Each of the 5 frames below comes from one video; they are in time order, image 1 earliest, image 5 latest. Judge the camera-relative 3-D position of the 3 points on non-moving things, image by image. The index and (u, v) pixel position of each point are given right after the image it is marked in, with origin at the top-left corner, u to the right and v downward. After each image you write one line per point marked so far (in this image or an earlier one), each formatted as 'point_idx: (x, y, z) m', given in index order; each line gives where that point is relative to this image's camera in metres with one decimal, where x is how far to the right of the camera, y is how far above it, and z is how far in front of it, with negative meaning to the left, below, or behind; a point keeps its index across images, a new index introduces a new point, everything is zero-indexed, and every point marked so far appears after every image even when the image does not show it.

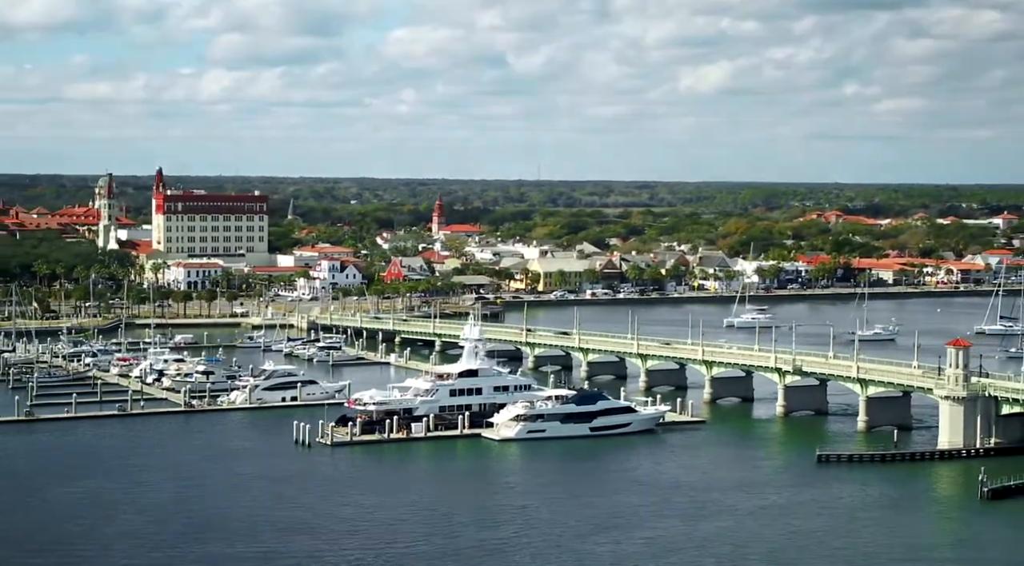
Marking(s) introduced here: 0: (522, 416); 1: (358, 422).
0: (+0.1, -1.6, +16.8) m
1: (-1.9, -1.7, +16.8) m
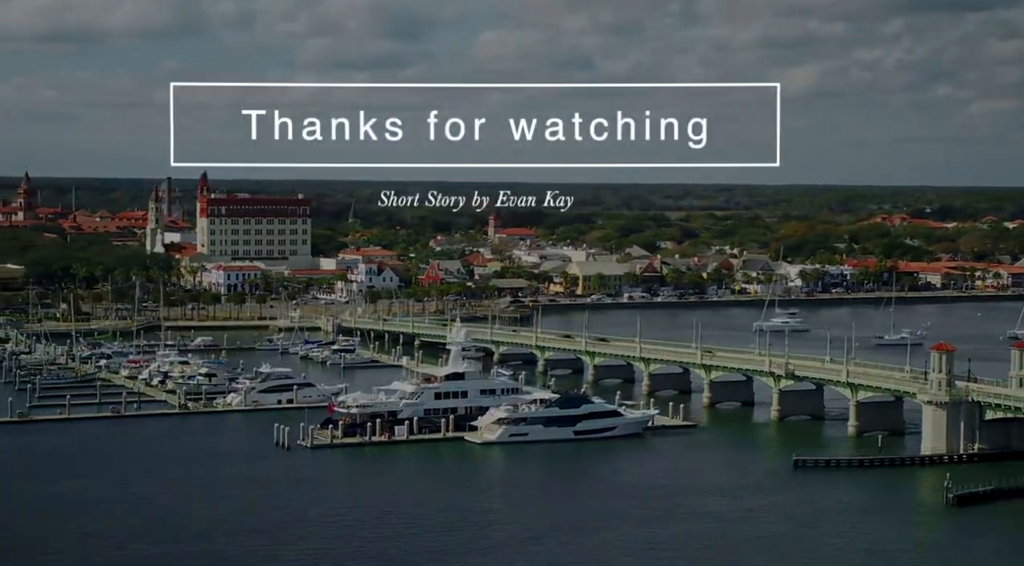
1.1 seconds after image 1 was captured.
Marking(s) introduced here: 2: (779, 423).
0: (-0.1, -1.6, +16.8) m
1: (-2.1, -1.7, +16.9) m
2: (+3.7, -1.9, +19.3) m
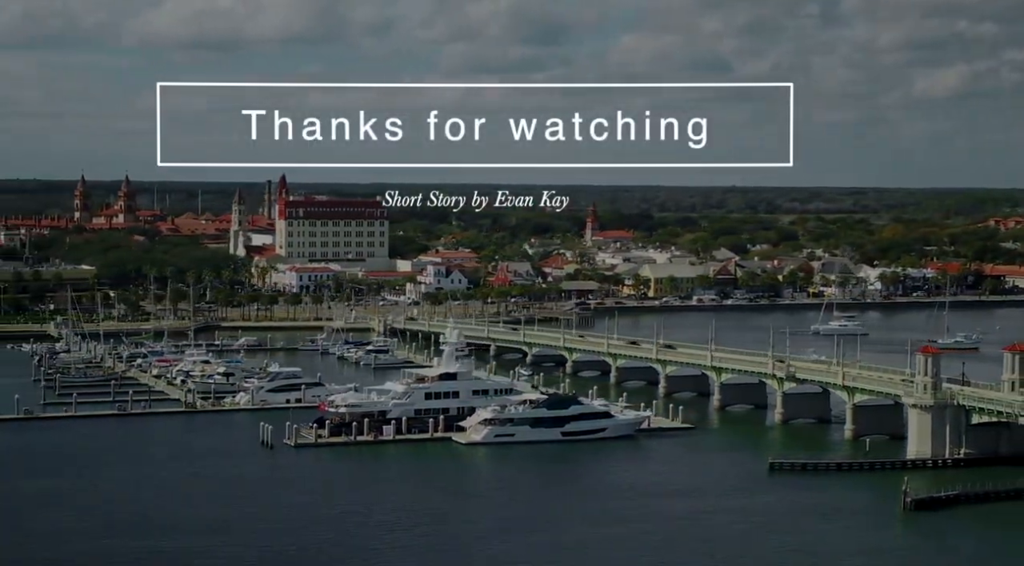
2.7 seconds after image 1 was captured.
0: (-0.2, -1.6, +16.8) m
1: (-2.2, -1.7, +17.0) m
2: (+3.7, -2.0, +19.1) m
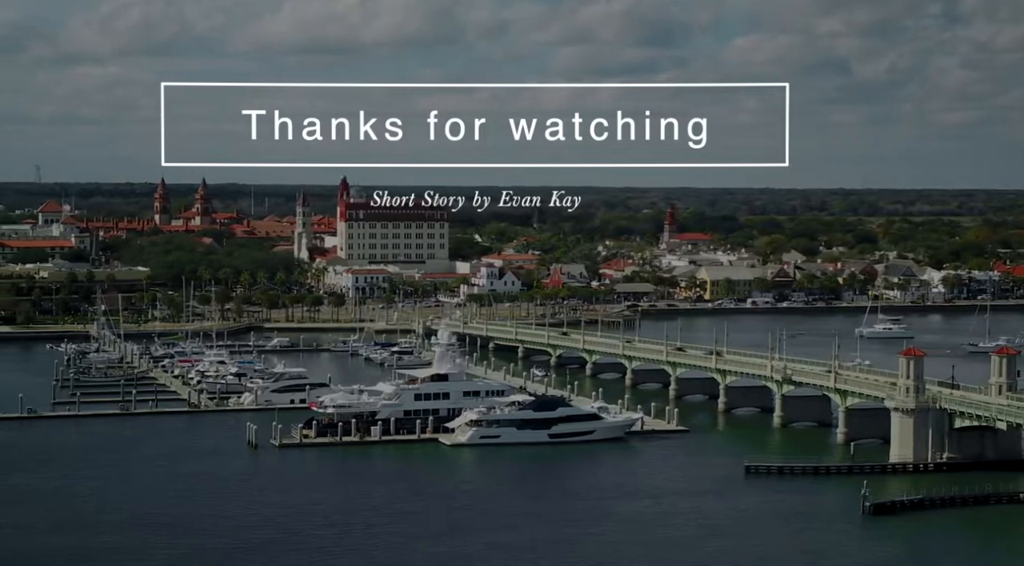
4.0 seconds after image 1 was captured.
0: (-0.4, -1.7, +16.8) m
1: (-2.4, -1.7, +17.1) m
2: (+3.7, -2.0, +18.9) m
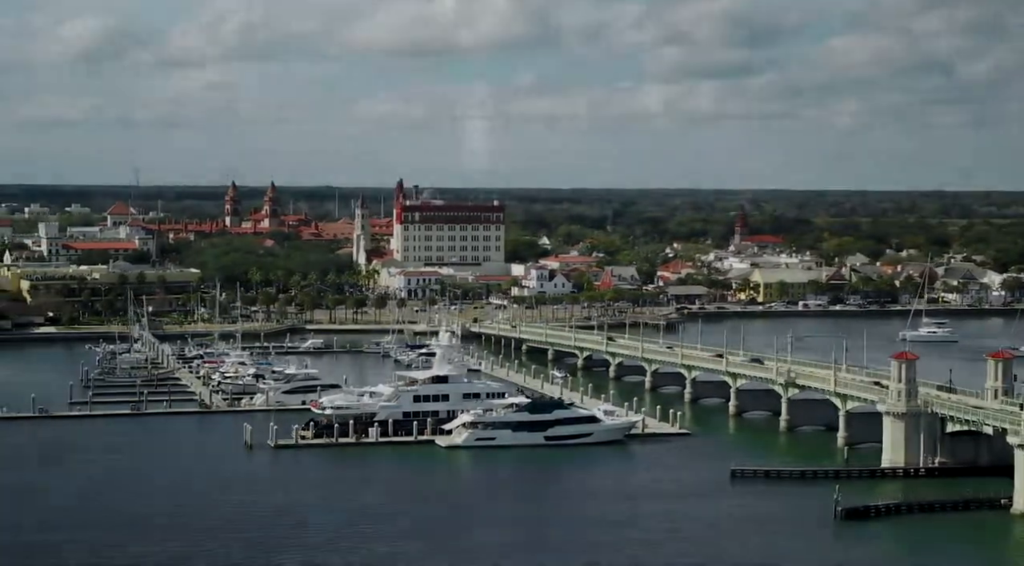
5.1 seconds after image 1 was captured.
0: (-0.4, -1.7, +16.9) m
1: (-2.4, -1.7, +17.2) m
2: (+3.7, -2.0, +18.8) m
